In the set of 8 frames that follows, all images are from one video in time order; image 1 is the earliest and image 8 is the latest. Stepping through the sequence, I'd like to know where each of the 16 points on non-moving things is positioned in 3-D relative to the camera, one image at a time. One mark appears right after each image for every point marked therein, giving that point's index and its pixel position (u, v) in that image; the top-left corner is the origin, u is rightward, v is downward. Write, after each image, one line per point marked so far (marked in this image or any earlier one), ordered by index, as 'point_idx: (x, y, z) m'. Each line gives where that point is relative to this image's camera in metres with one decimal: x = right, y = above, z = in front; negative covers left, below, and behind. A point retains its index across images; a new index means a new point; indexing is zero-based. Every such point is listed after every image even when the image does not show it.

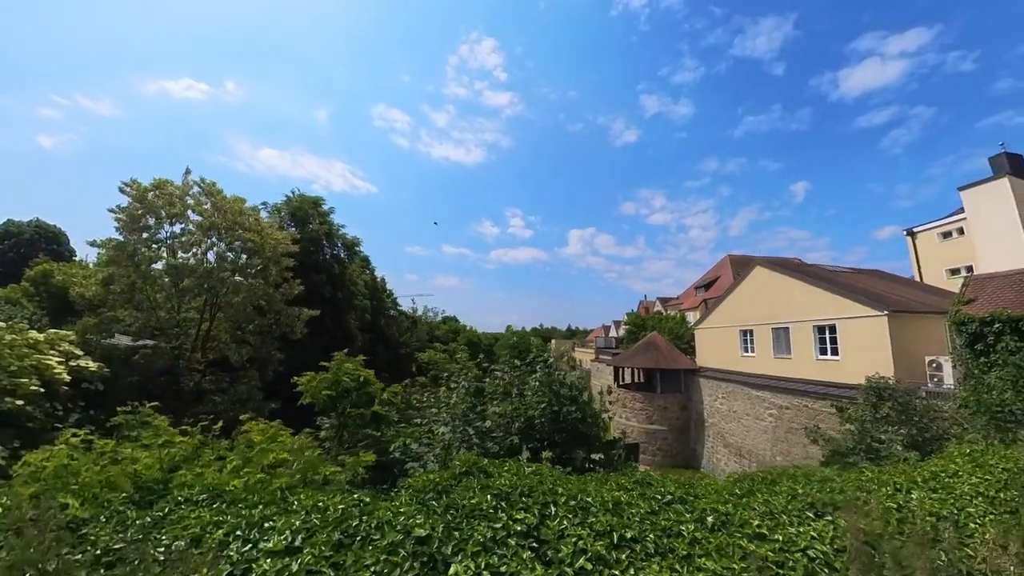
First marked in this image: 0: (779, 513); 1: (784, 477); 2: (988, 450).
0: (+1.5, -1.2, +2.4) m
1: (+2.3, -1.4, +3.4) m
2: (+4.6, -1.5, +4.1) m
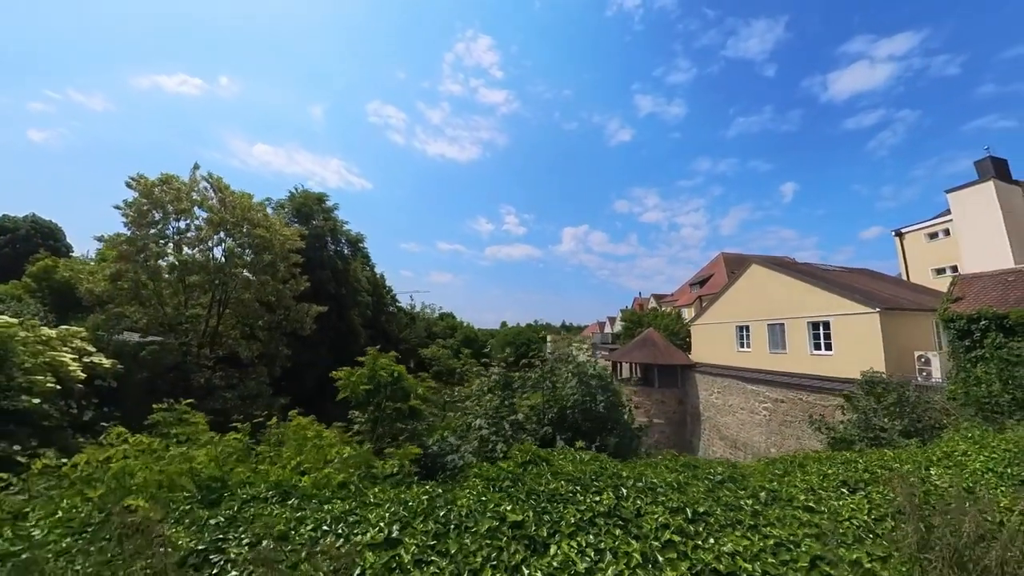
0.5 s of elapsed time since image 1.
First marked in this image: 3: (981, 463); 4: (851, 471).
0: (+1.9, -1.2, +2.7) m
1: (+2.7, -1.4, +3.7) m
2: (+5.0, -1.5, +4.4) m
3: (+3.8, -1.3, +3.4) m
4: (+2.5, -1.3, +3.1) m
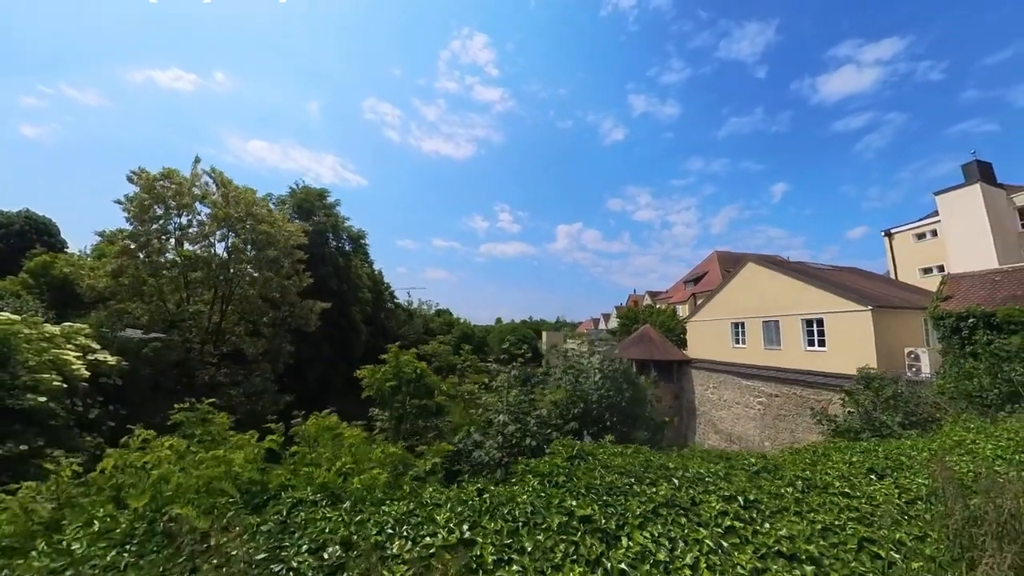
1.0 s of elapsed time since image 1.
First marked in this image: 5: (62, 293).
0: (+2.2, -1.2, +2.9) m
1: (+2.9, -1.4, +4.0) m
2: (+5.2, -1.5, +4.7) m
3: (+4.1, -1.3, +3.7) m
4: (+2.8, -1.3, +3.3) m
5: (-10.5, -0.1, +10.1) m
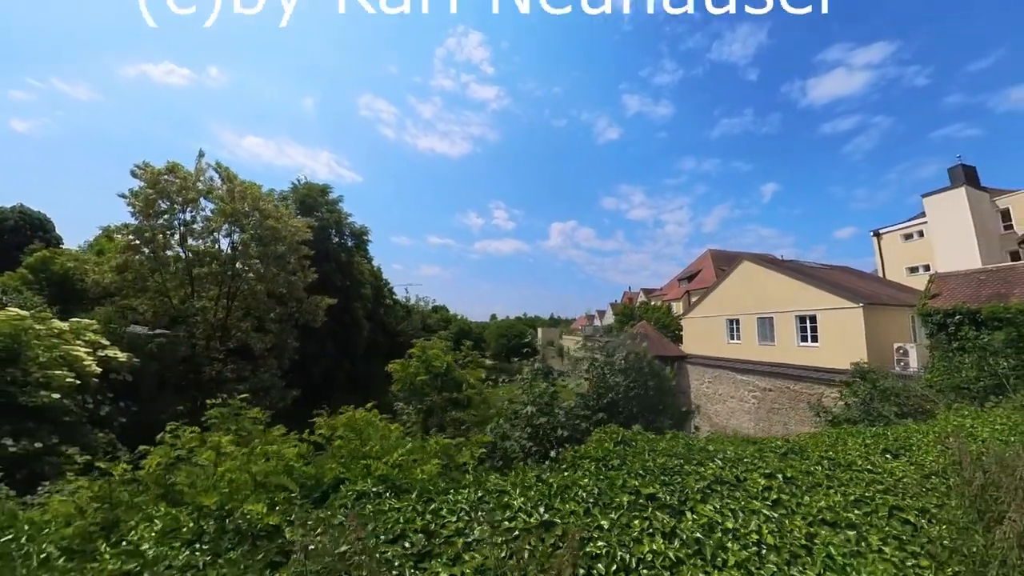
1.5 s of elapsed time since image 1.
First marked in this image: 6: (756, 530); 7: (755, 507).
0: (+2.6, -1.2, +3.2) m
1: (+3.2, -1.4, +4.3) m
2: (+5.5, -1.5, +5.1) m
3: (+4.4, -1.3, +4.0) m
4: (+3.1, -1.3, +3.6) m
5: (-10.4, 0.0, +10.0) m
6: (+1.2, -1.1, +2.0) m
7: (+1.3, -1.1, +2.2) m
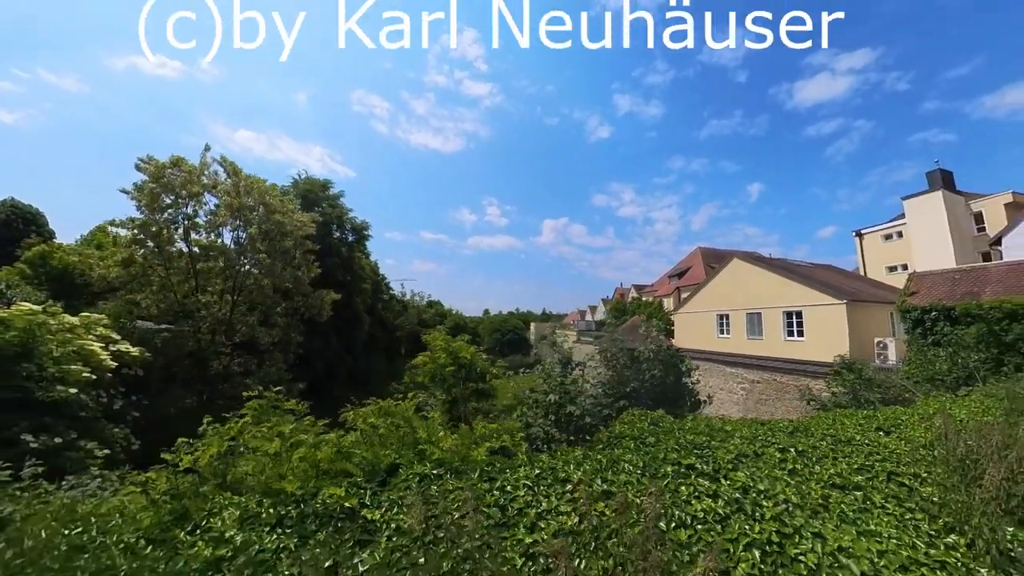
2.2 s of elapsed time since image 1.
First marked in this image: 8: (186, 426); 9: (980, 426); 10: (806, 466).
0: (+2.9, -1.2, +3.6) m
1: (+3.5, -1.4, +4.7) m
2: (+5.7, -1.4, +5.6) m
3: (+4.6, -1.3, +4.4) m
4: (+3.4, -1.2, +4.0) m
5: (-10.3, +0.1, +9.9) m
6: (+1.5, -1.1, +2.4) m
7: (+1.6, -1.1, +2.6) m
8: (-6.6, -2.9, +8.9) m
9: (+3.2, -0.9, +3.0) m
10: (+1.9, -1.1, +2.8) m
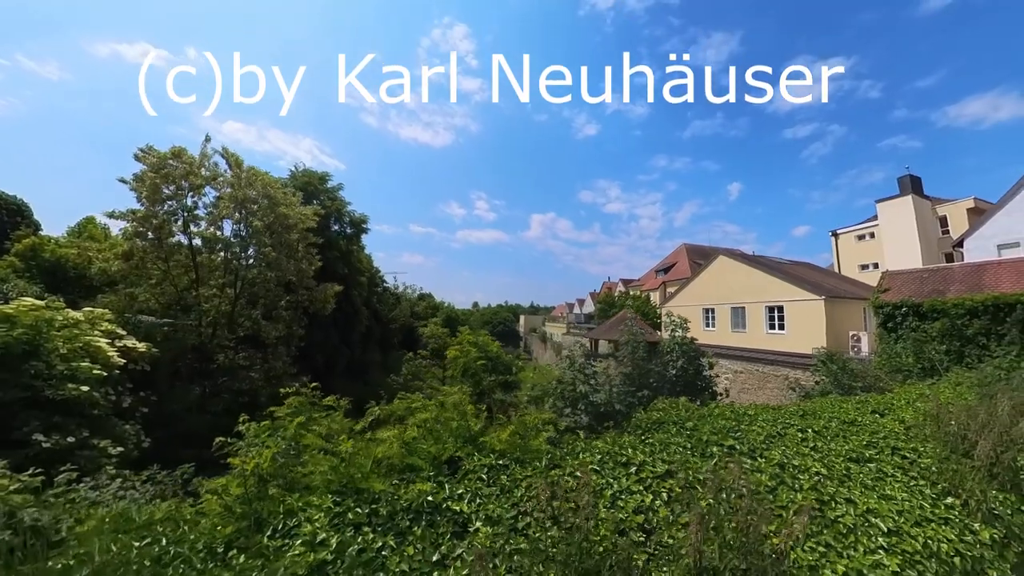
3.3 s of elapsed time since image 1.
0: (+3.3, -1.2, +4.1) m
1: (+3.8, -1.4, +5.2) m
2: (+6.0, -1.4, +6.3) m
3: (+5.0, -1.3, +5.0) m
4: (+3.7, -1.2, +4.5) m
5: (-10.2, +0.3, +9.7) m
6: (+2.0, -1.1, +2.8) m
7: (+2.0, -1.1, +3.0) m
8: (-6.5, -2.7, +8.9) m
9: (+3.7, -1.0, +3.5) m
10: (+2.3, -1.2, +3.2) m
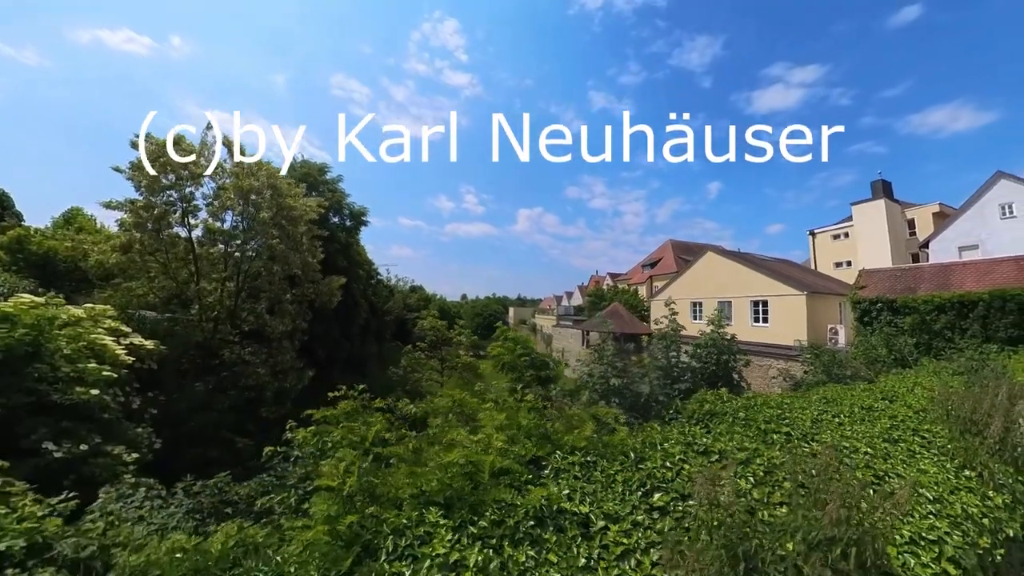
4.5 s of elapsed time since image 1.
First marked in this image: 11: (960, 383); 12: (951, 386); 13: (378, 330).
0: (+3.8, -1.2, +4.6) m
1: (+4.3, -1.4, +5.8) m
2: (+6.4, -1.4, +7.0) m
3: (+5.4, -1.3, +5.7) m
4: (+4.3, -1.3, +5.1) m
5: (-10.0, +0.4, +9.3) m
6: (+2.6, -1.2, +3.3) m
7: (+2.7, -1.2, +3.5) m
8: (-6.3, -2.6, +8.8) m
9: (+4.2, -1.0, +4.1) m
10: (+2.9, -1.2, +3.7) m
11: (+5.6, -1.2, +5.4) m
12: (+5.2, -1.2, +5.3) m
13: (-4.9, -1.5, +15.6) m
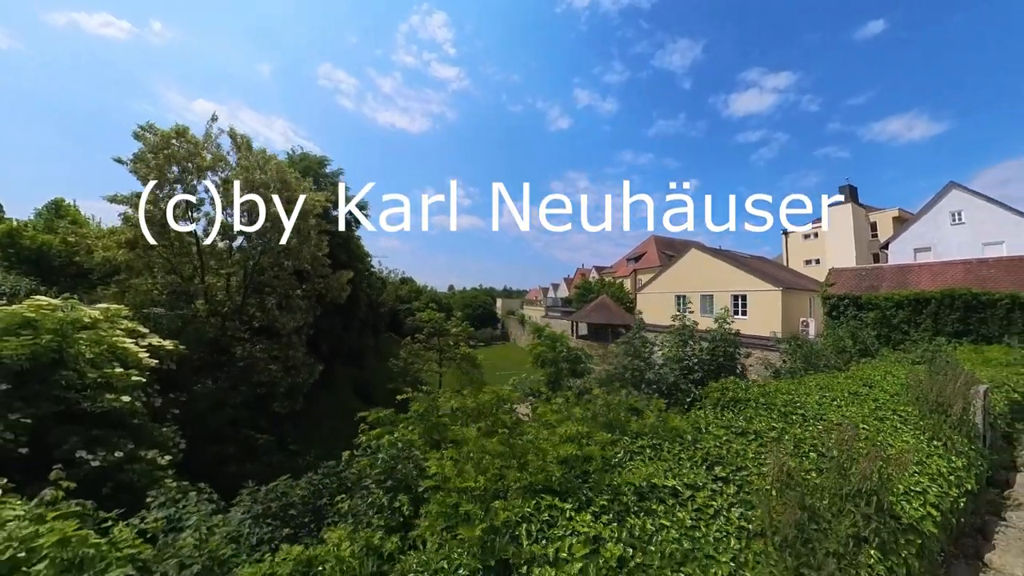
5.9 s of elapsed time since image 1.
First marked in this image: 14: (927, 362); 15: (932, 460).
0: (+4.3, -1.3, +5.5) m
1: (+4.7, -1.4, +6.7) m
2: (+6.7, -1.4, +8.0) m
3: (+5.9, -1.3, +6.7) m
4: (+4.7, -1.3, +6.0) m
5: (-9.8, +0.6, +9.2) m
6: (+3.2, -1.3, +4.1) m
7: (+3.2, -1.3, +4.3) m
8: (-6.1, -2.5, +9.0) m
9: (+4.8, -1.1, +5.0) m
10: (+3.5, -1.3, +4.5) m
11: (+6.0, -1.2, +6.4) m
12: (+5.7, -1.3, +6.2) m
13: (-5.1, -1.3, +15.8) m
14: (+7.0, -1.3, +7.5) m
15: (+3.6, -1.5, +3.7) m
